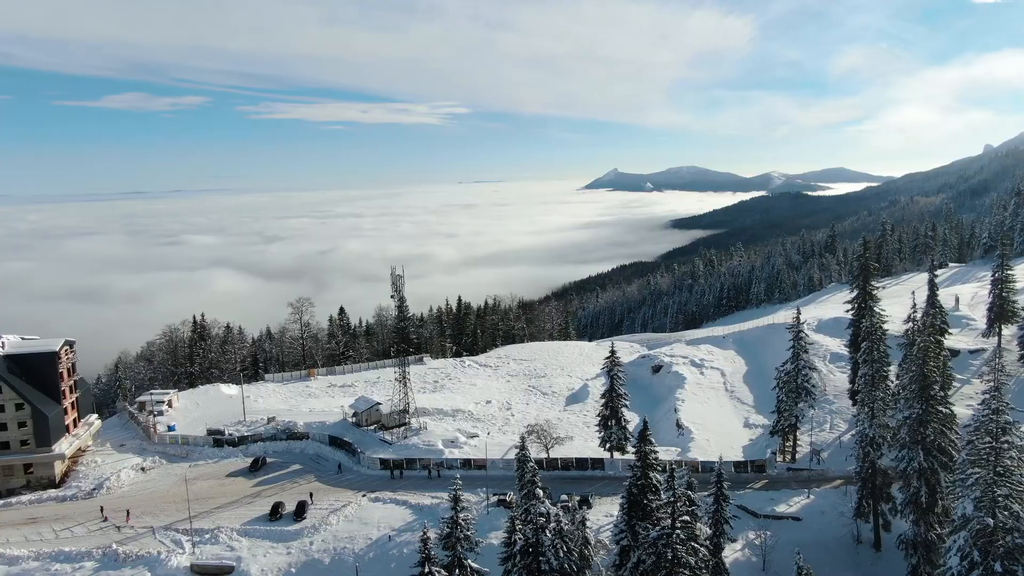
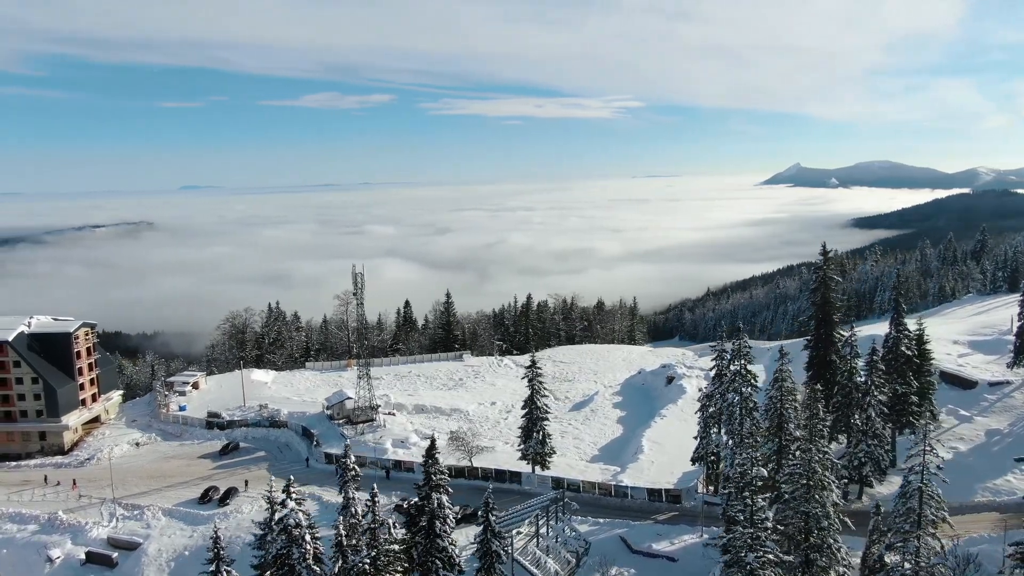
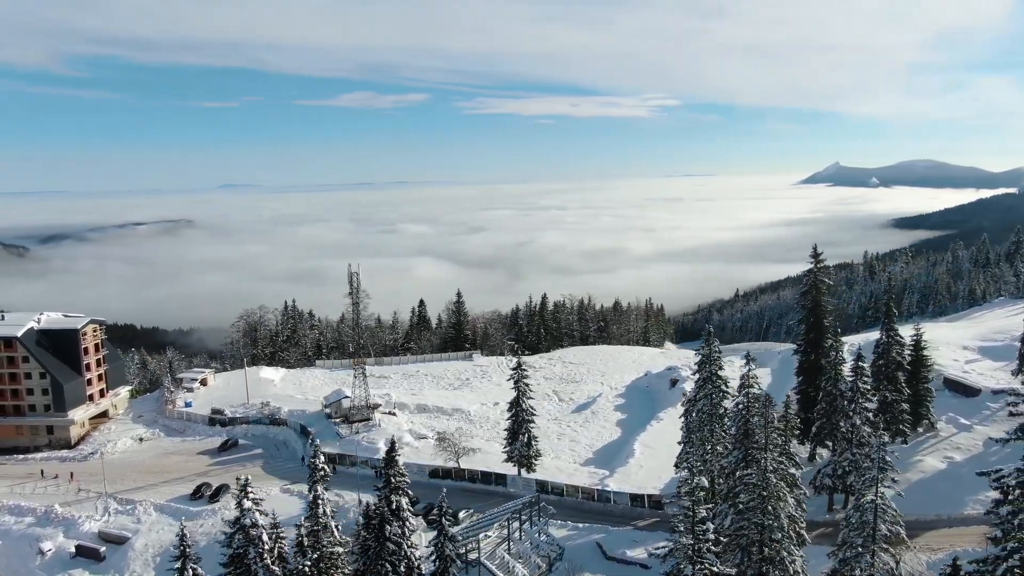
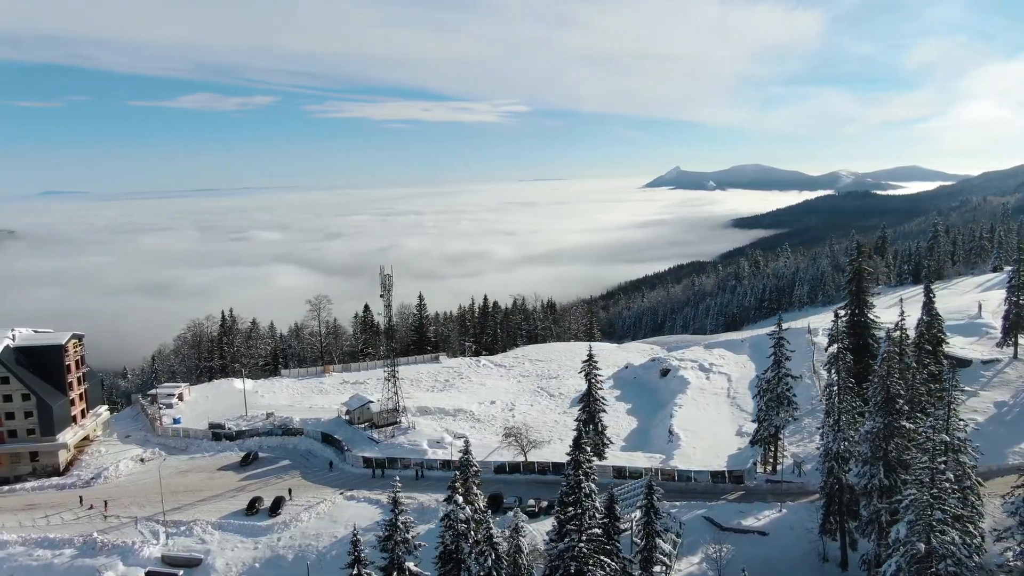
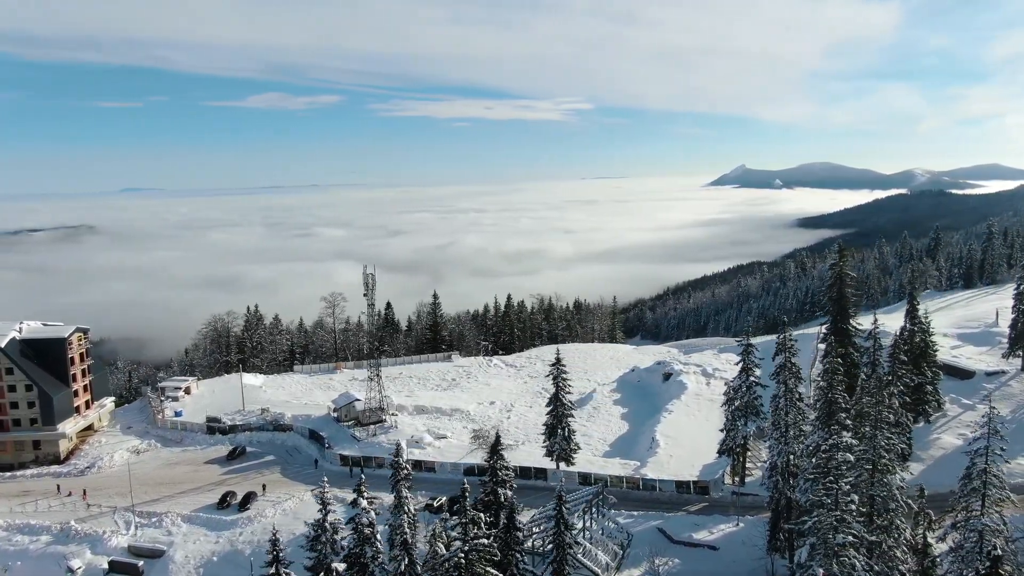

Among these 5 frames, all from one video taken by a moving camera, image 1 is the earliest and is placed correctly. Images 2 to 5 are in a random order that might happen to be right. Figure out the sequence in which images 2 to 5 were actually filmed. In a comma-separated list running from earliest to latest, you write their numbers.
4, 5, 2, 3
